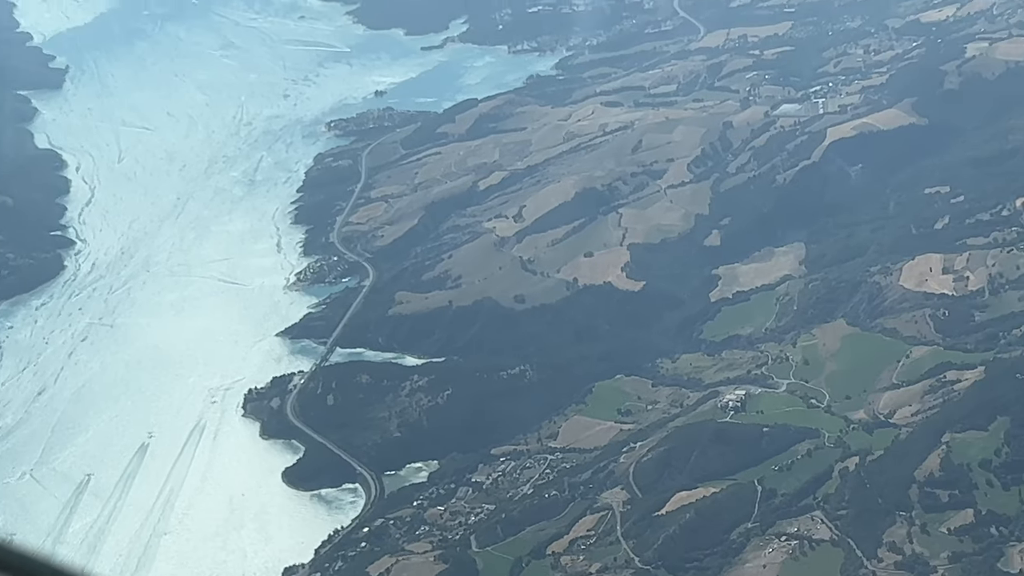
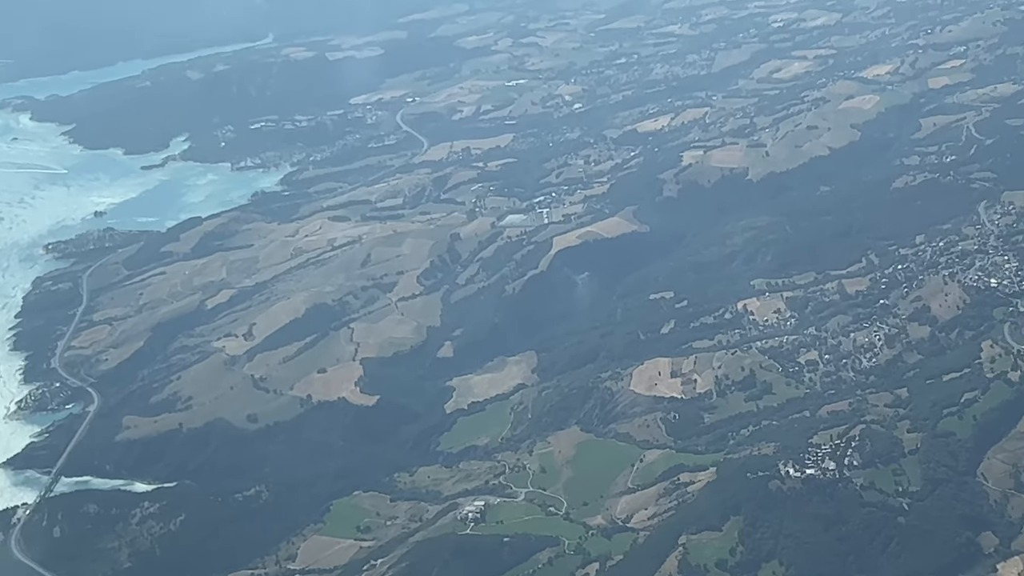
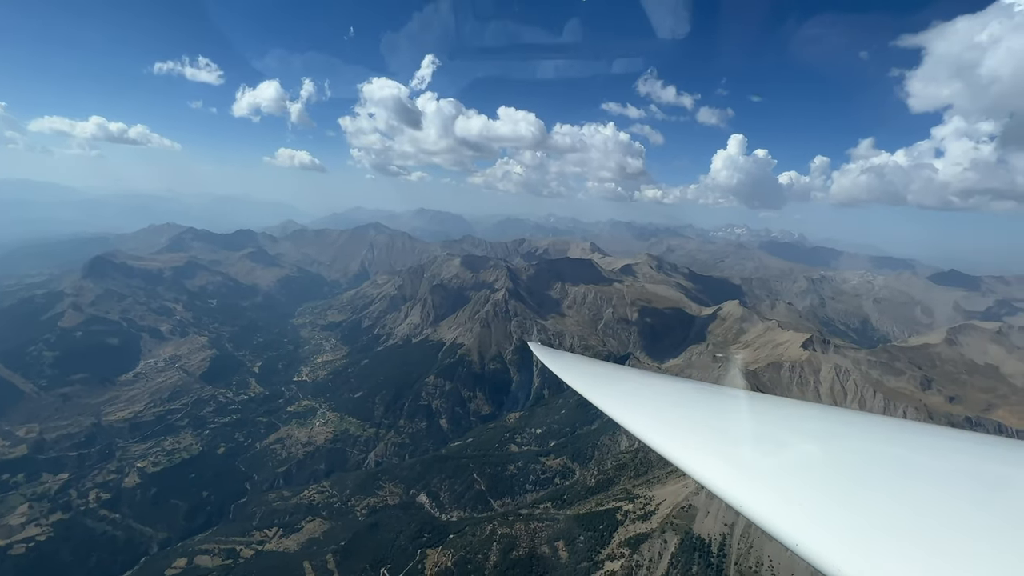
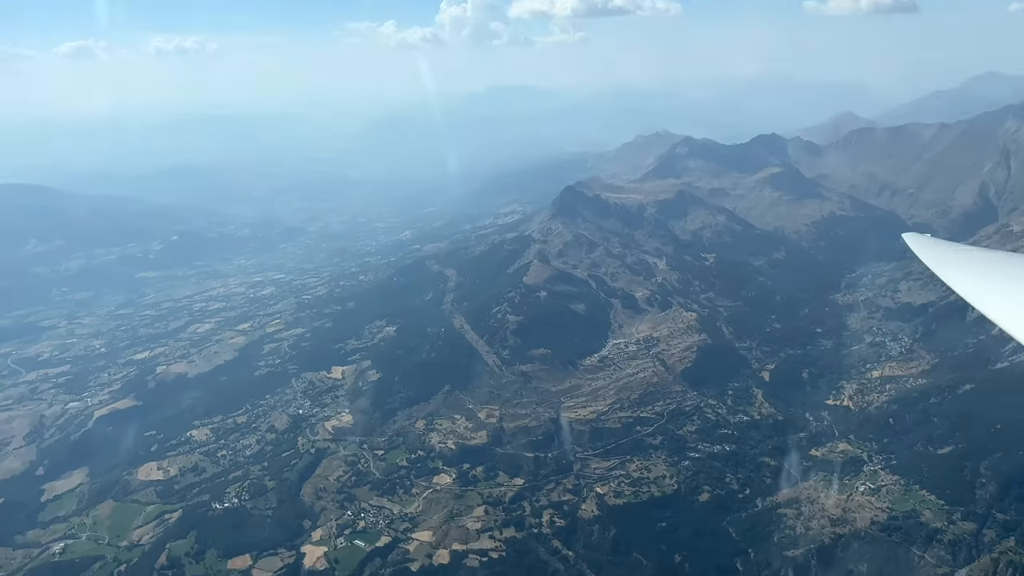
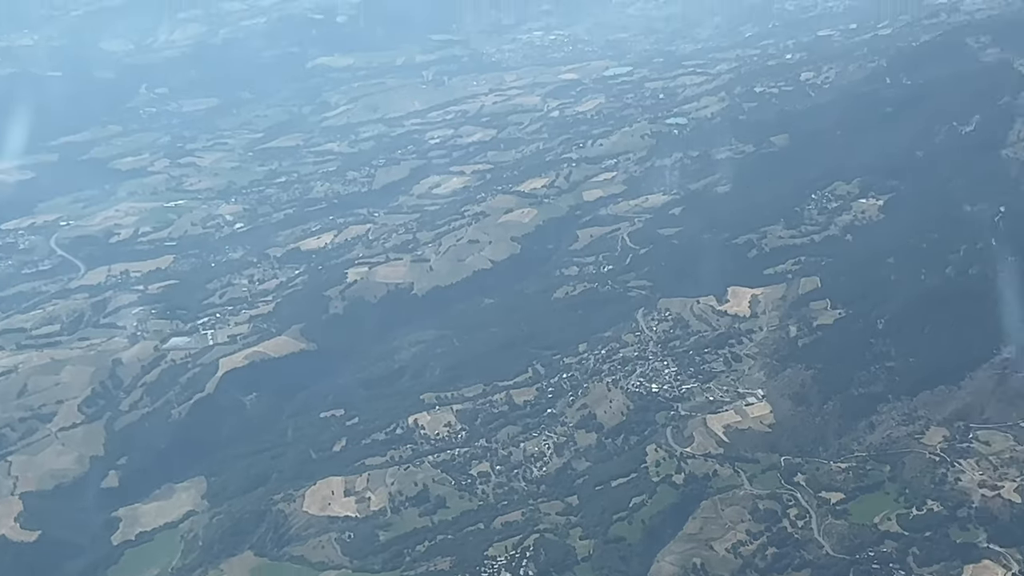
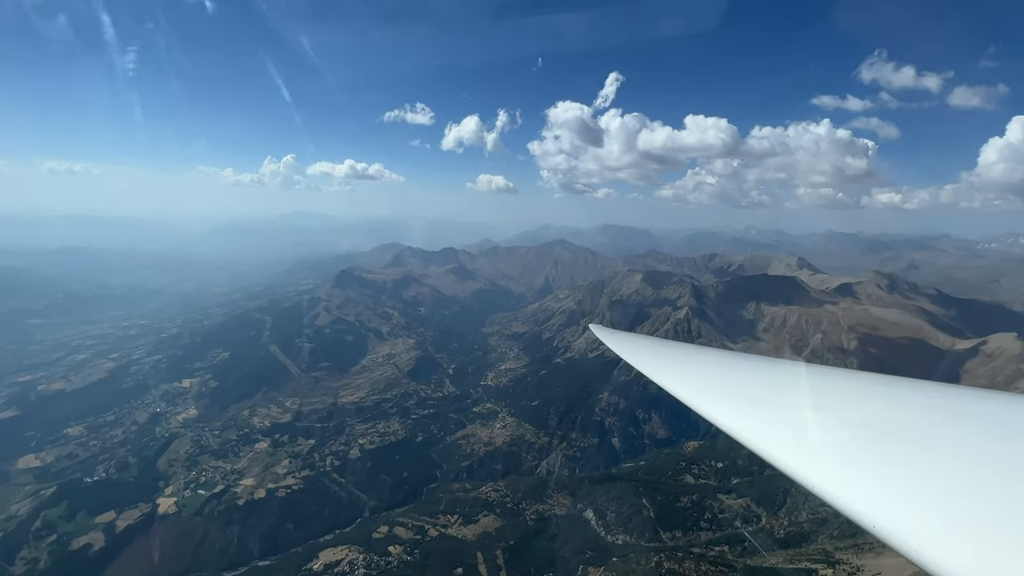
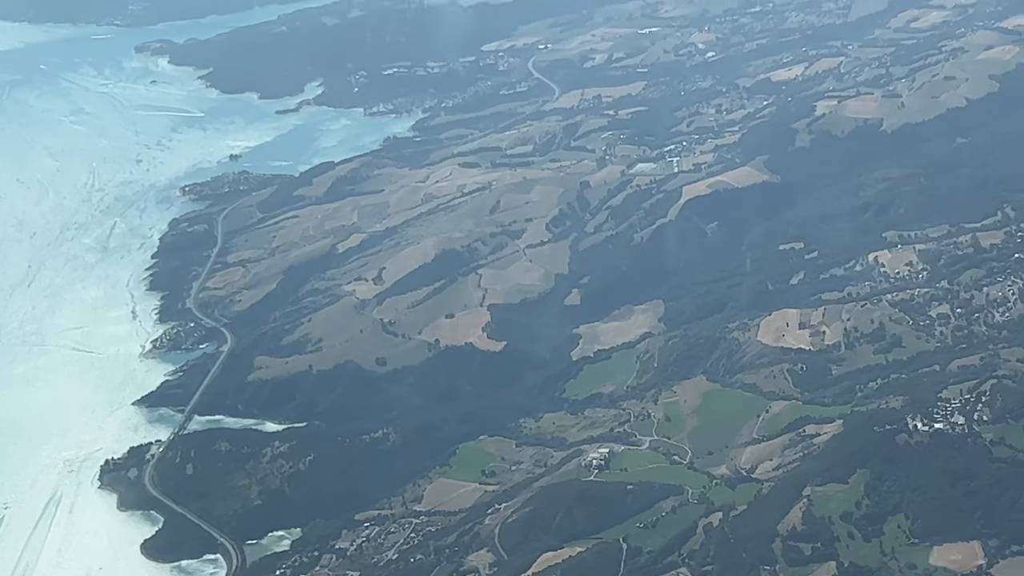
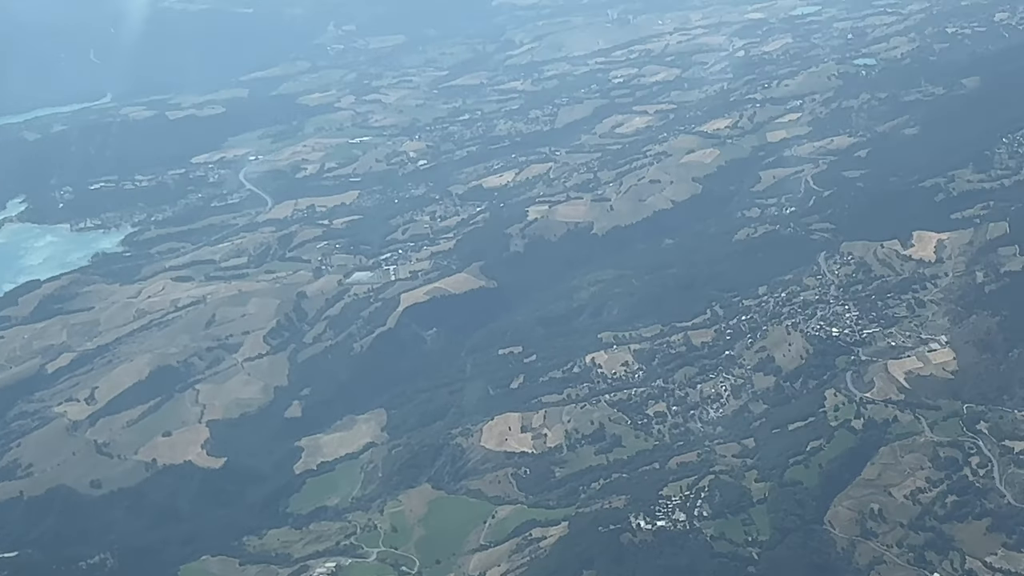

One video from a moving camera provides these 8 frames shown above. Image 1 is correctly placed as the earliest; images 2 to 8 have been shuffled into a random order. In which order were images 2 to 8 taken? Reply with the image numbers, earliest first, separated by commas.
7, 2, 8, 5, 4, 6, 3
